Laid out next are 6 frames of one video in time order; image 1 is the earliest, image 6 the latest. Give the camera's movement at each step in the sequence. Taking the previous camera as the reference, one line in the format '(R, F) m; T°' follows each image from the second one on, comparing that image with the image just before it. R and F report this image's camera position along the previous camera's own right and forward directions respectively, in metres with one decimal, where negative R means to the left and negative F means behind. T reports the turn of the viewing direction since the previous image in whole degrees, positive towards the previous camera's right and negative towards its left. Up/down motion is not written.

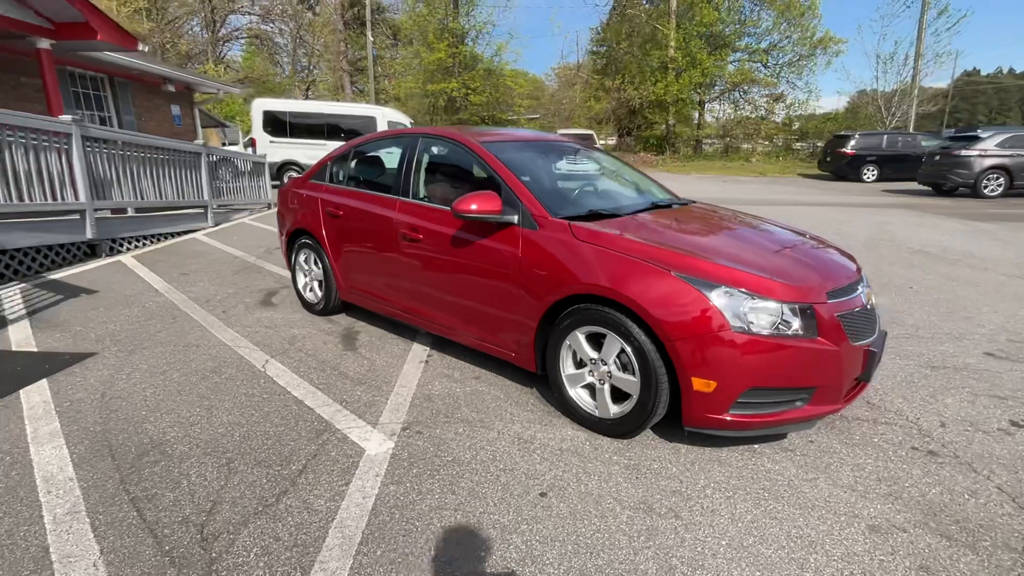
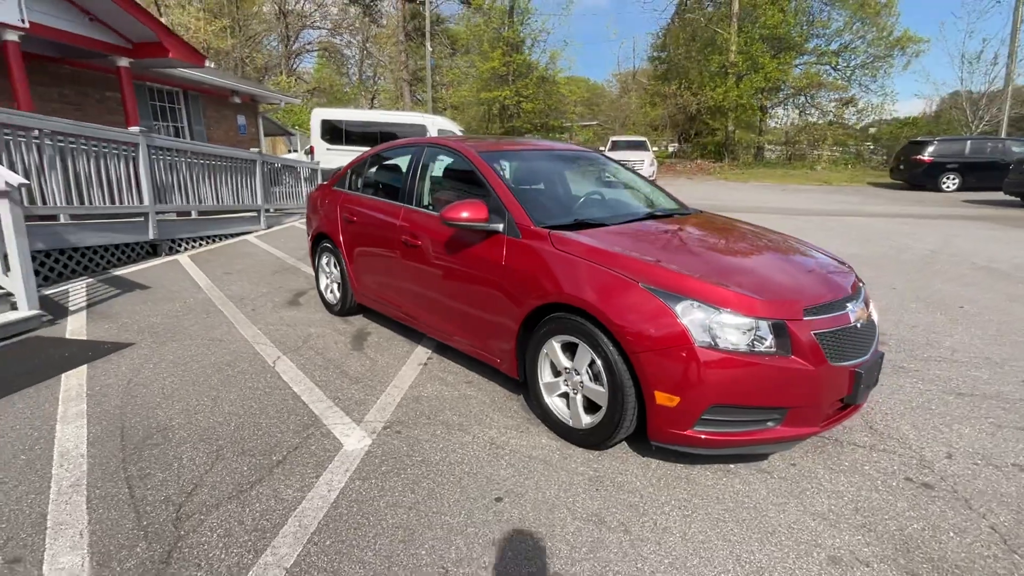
(+0.4, 0.0) m; -6°
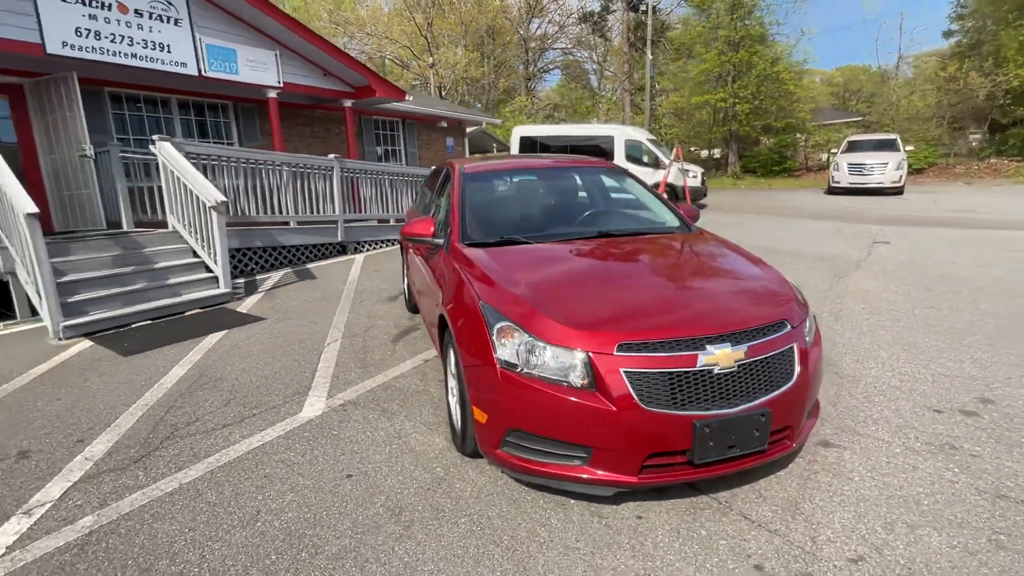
(+1.8, +0.2) m; -25°
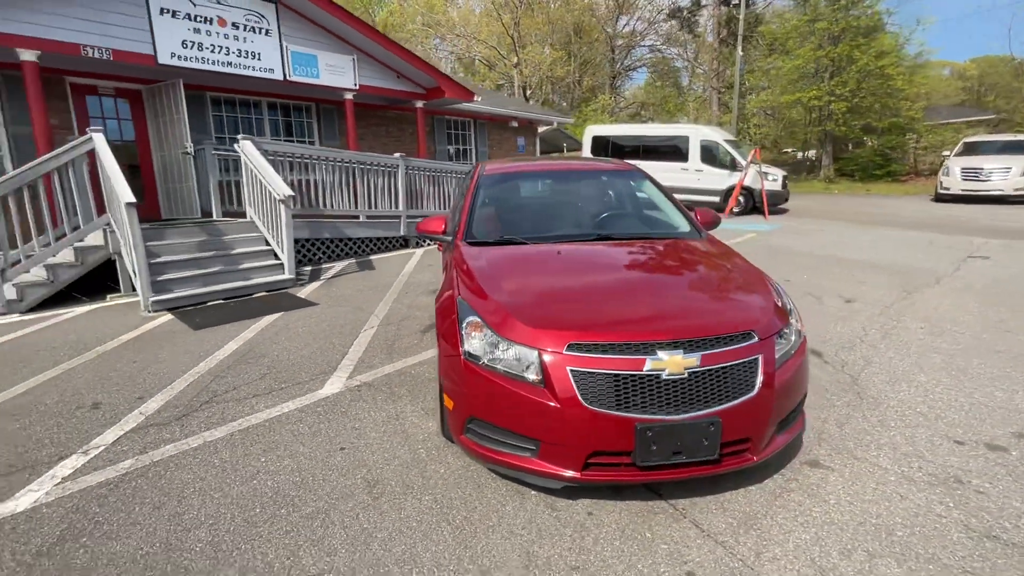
(+0.5, -0.1) m; -9°
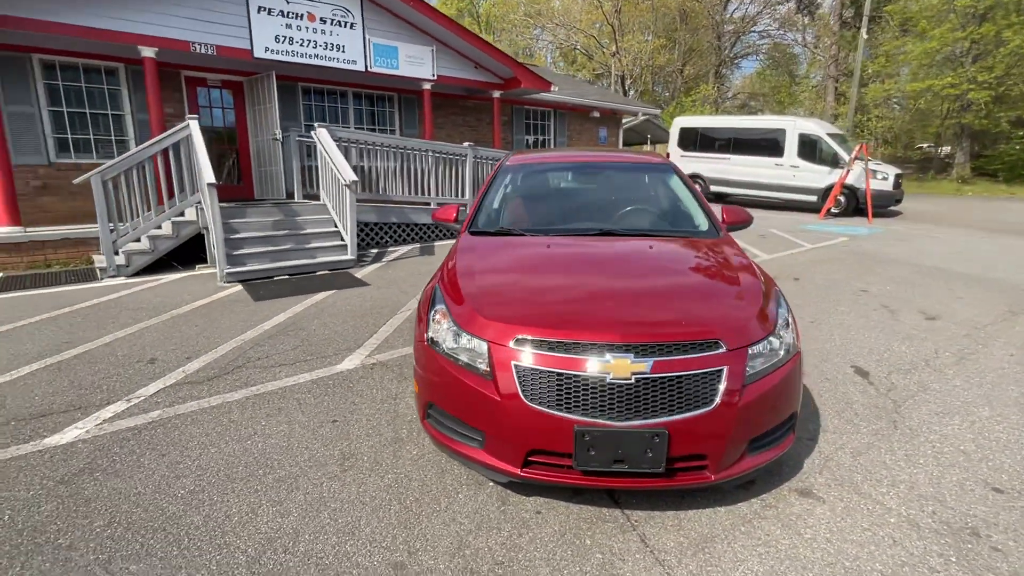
(+0.6, +0.1) m; -10°
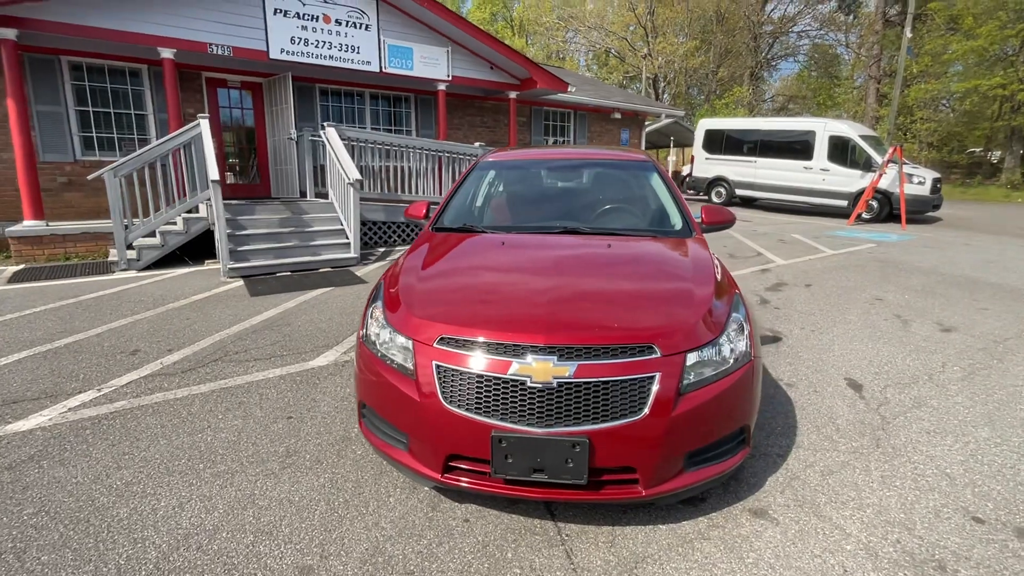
(+0.4, +0.1) m; -3°
